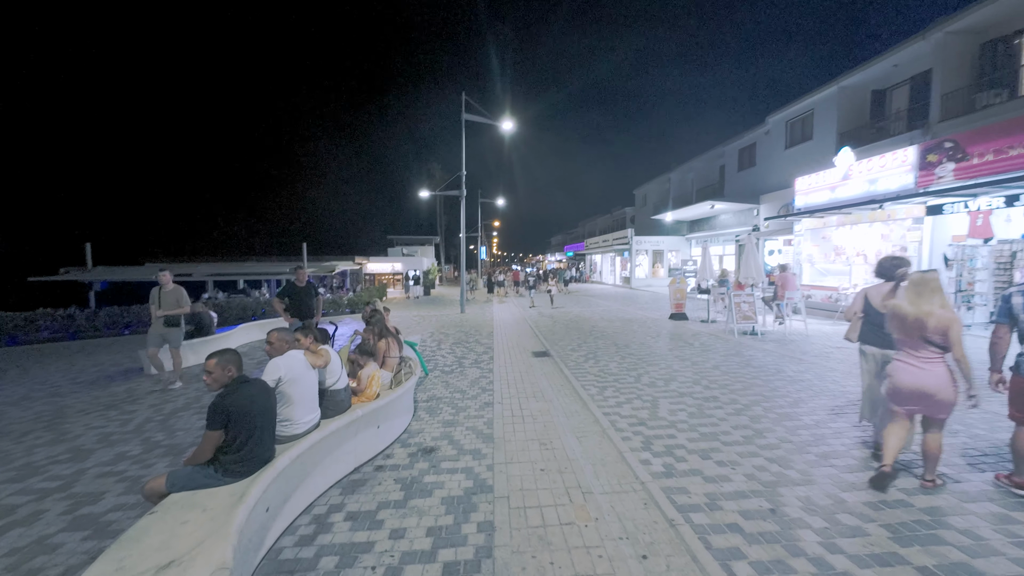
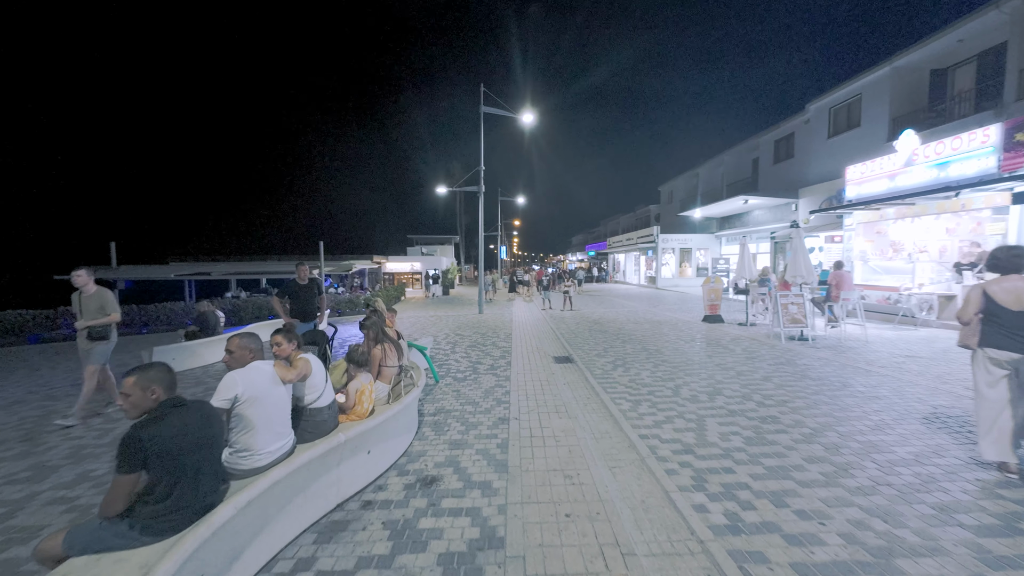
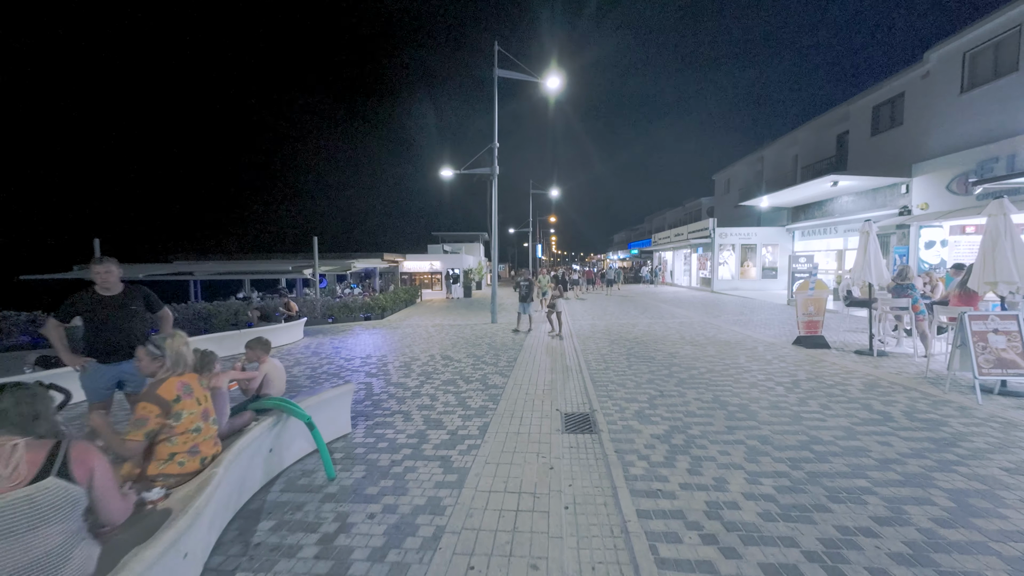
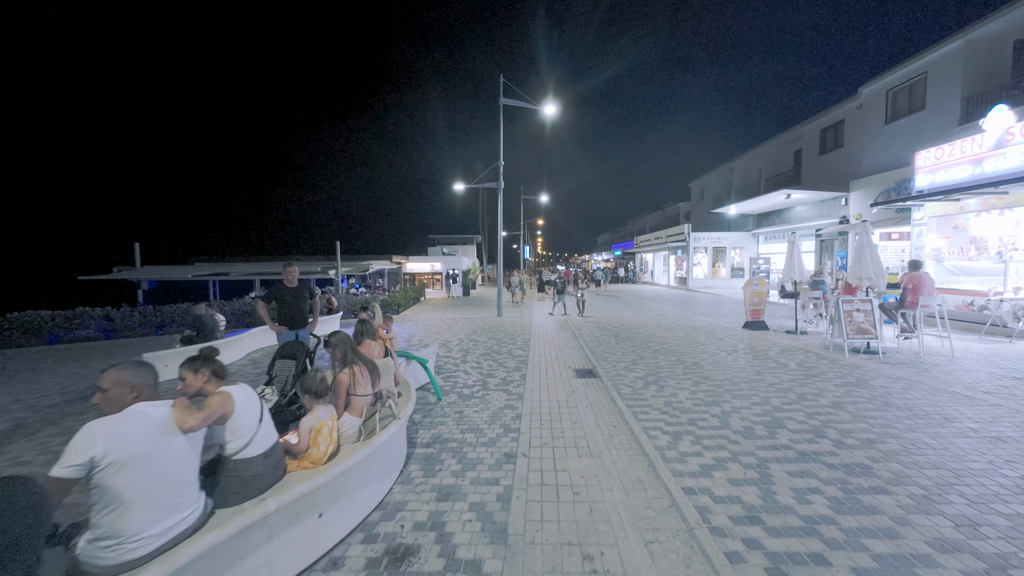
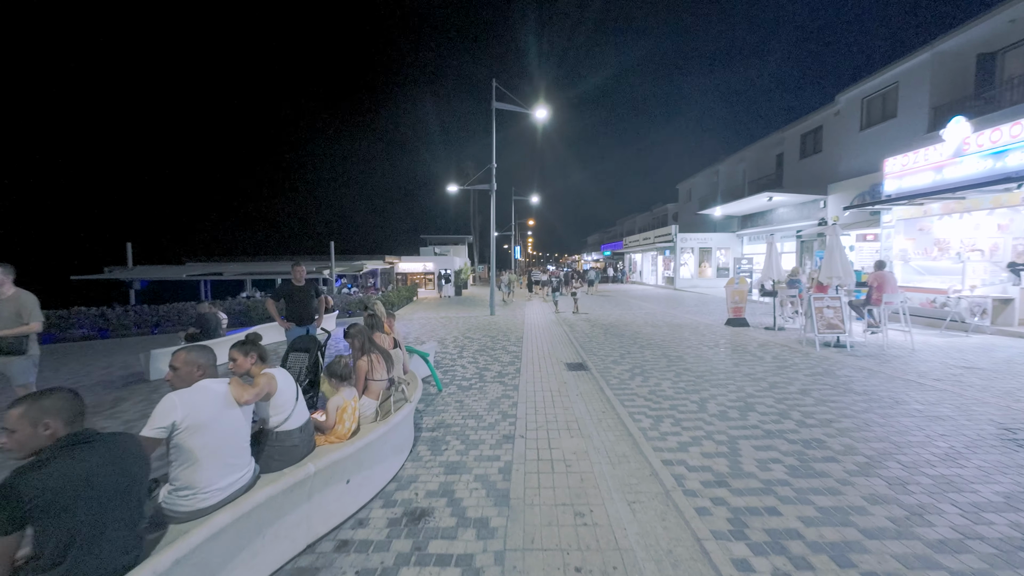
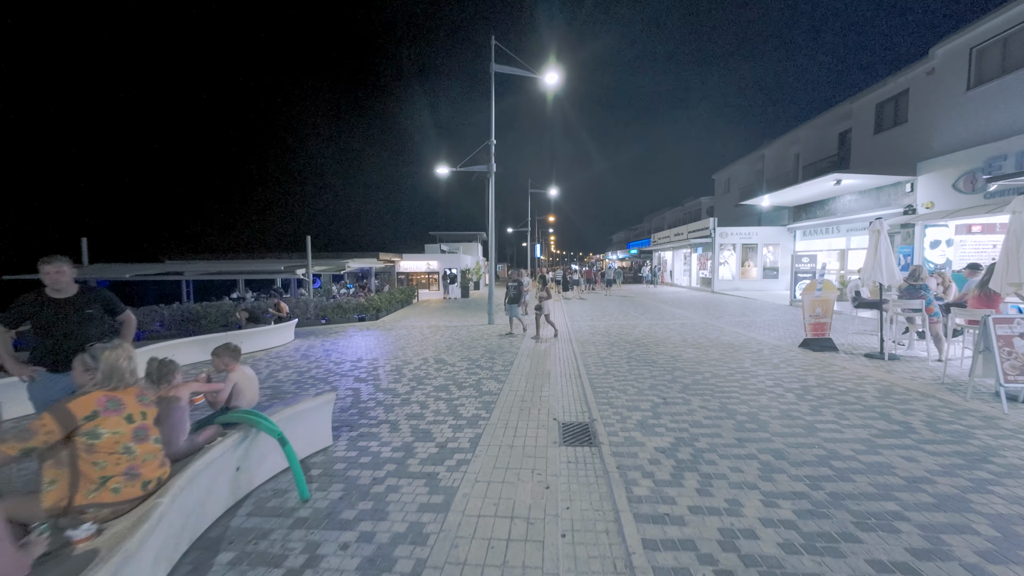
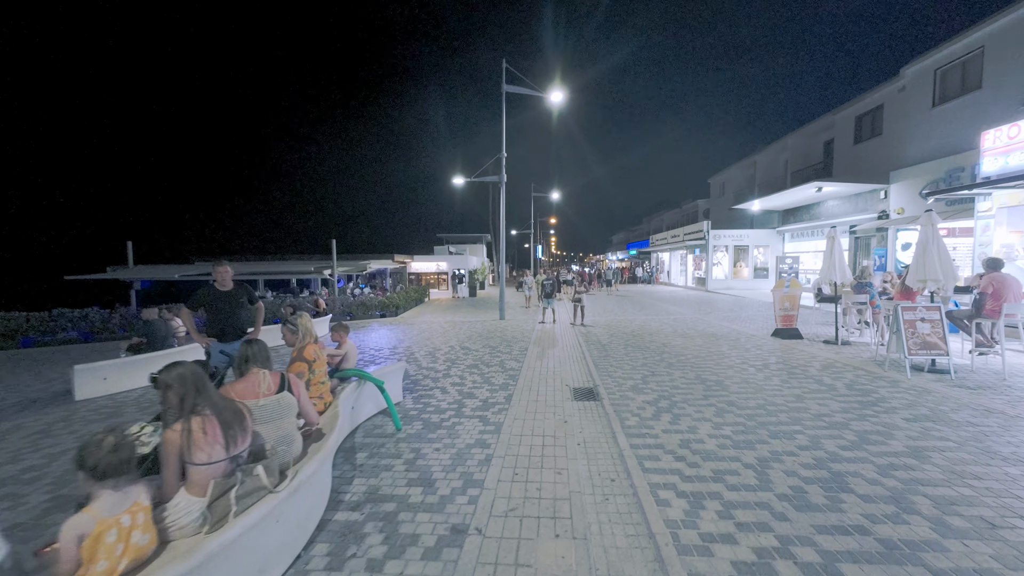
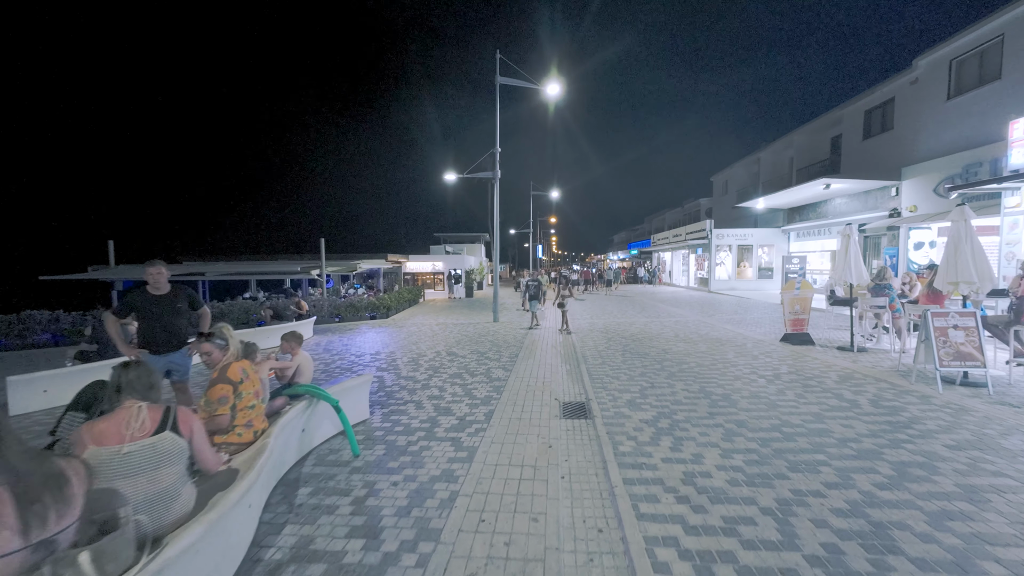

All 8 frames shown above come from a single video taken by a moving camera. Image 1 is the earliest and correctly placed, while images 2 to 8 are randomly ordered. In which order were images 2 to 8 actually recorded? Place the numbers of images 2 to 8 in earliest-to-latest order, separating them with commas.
2, 5, 4, 7, 8, 3, 6
